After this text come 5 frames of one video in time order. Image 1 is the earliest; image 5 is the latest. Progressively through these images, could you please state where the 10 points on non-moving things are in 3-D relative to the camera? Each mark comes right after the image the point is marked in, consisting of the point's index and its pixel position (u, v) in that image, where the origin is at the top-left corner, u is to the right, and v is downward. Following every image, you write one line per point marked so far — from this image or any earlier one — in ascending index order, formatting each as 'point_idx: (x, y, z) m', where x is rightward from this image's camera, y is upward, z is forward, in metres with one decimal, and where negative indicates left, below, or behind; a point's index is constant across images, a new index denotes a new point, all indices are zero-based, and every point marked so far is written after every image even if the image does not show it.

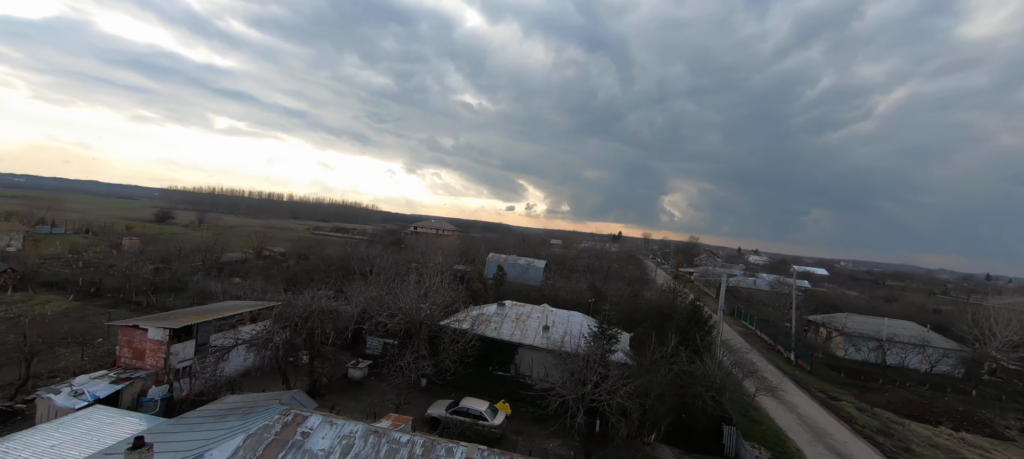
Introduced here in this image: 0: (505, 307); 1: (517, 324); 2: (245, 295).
0: (-0.4, -3.4, +17.1) m
1: (+0.1, -3.9, +16.0) m
2: (-12.1, -2.9, +17.0) m
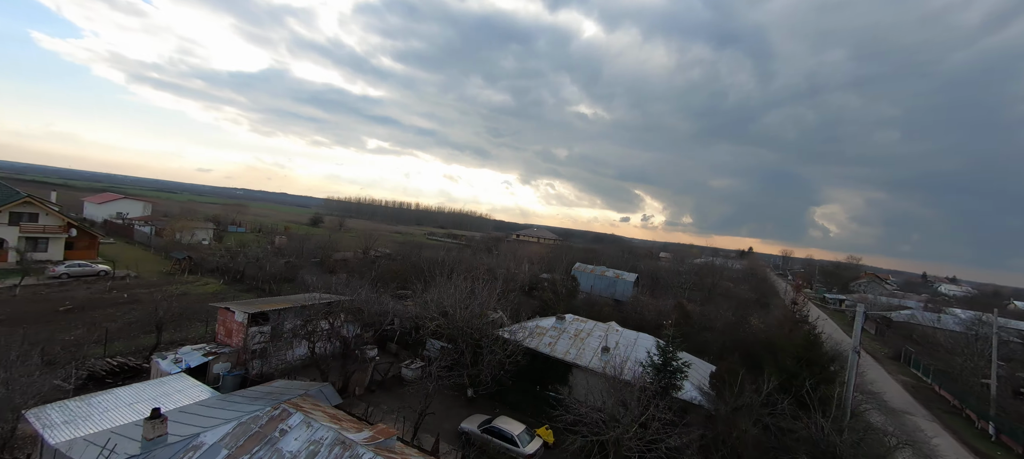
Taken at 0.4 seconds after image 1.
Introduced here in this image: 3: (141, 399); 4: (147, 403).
0: (+2.1, -3.7, +15.5) m
1: (+2.3, -4.2, +14.4) m
2: (-9.2, -2.9, +18.9) m
3: (-9.1, -4.1, +9.6) m
4: (-8.8, -4.1, +9.3) m
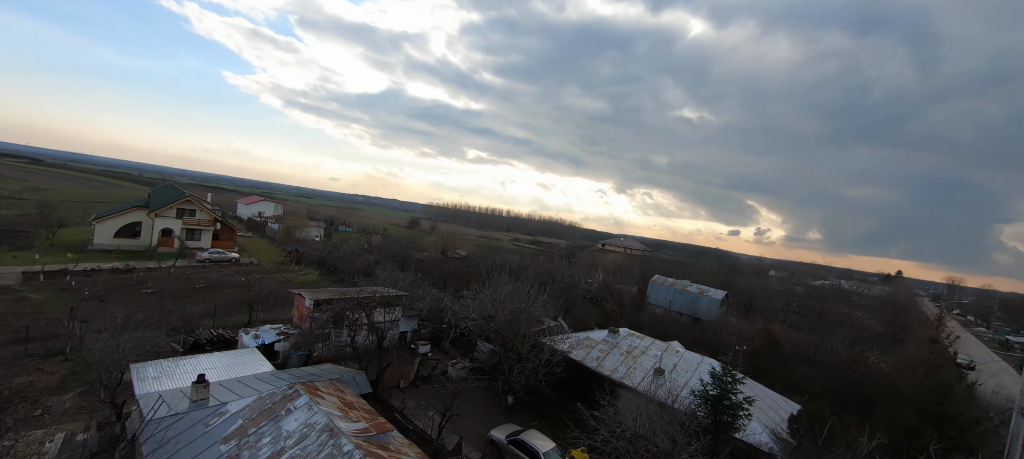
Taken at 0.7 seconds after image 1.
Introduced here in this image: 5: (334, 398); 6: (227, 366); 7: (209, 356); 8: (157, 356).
0: (+3.9, -3.9, +14.1) m
1: (+3.8, -4.3, +12.9) m
2: (-6.2, -2.8, +20.1) m
3: (-8.4, -3.8, +11.0) m
4: (-8.1, -3.8, +10.7) m
5: (-3.7, -3.5, +8.1) m
6: (-8.0, -3.8, +10.9) m
7: (-9.1, -3.8, +11.7) m
8: (-11.3, -3.9, +12.4) m
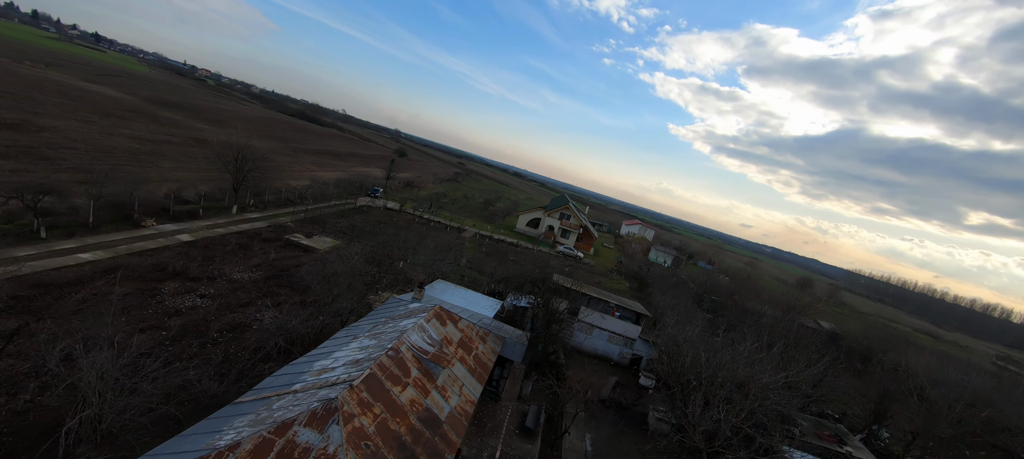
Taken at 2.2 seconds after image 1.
0: (+7.5, -5.1, +6.6) m
1: (+6.4, -5.3, +6.0) m
2: (+7.1, -3.7, +18.3) m
3: (-1.6, -2.6, +15.0) m
4: (-1.8, -2.6, +14.6) m
5: (-1.4, -2.5, +9.5) m
6: (-1.6, -2.7, +14.5) m
7: (-1.5, -2.6, +15.9) m
8: (-2.2, -2.6, +18.2) m
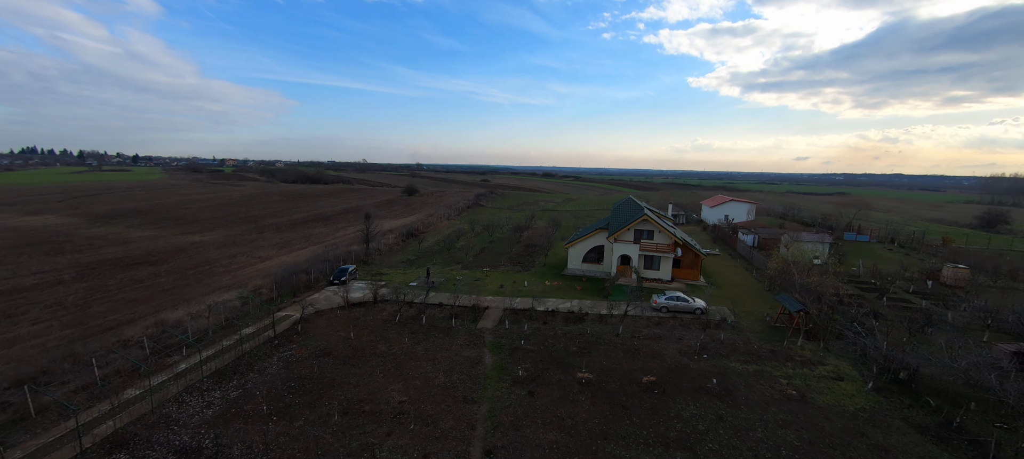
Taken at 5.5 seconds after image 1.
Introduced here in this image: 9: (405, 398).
0: (+8.0, -6.2, -9.8) m
1: (+6.9, -6.6, -10.3) m
2: (+8.5, -4.9, +1.9) m
3: (-0.5, -6.1, -0.4) m
4: (-0.7, -6.1, -0.8) m
5: (-0.9, -5.9, -5.9) m
6: (-0.5, -6.1, -0.8) m
7: (-0.3, -6.1, +0.5) m
8: (-0.7, -6.2, +2.8) m
9: (-3.5, -5.4, +12.2) m
